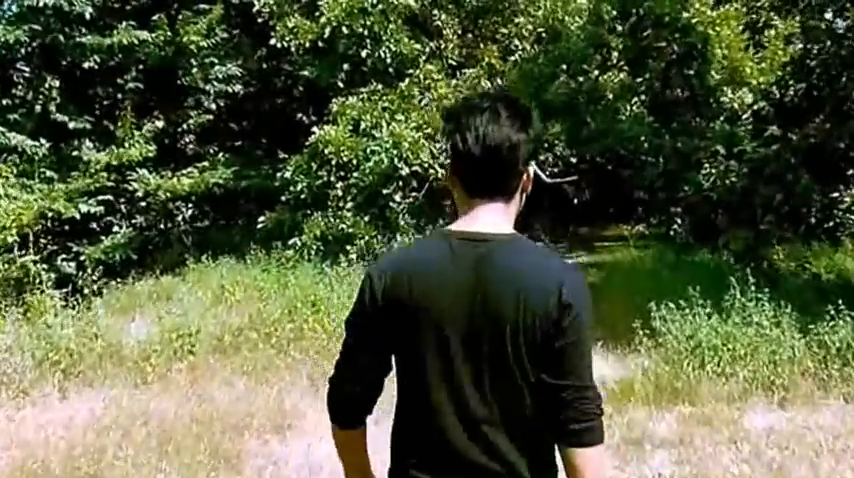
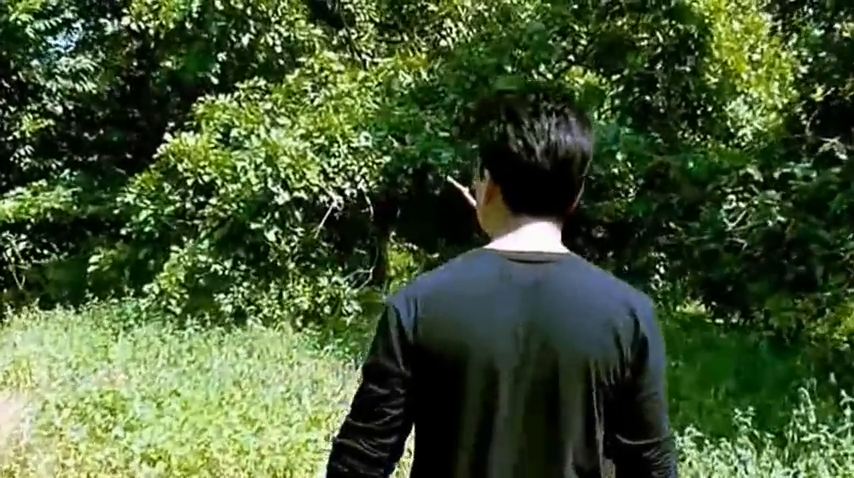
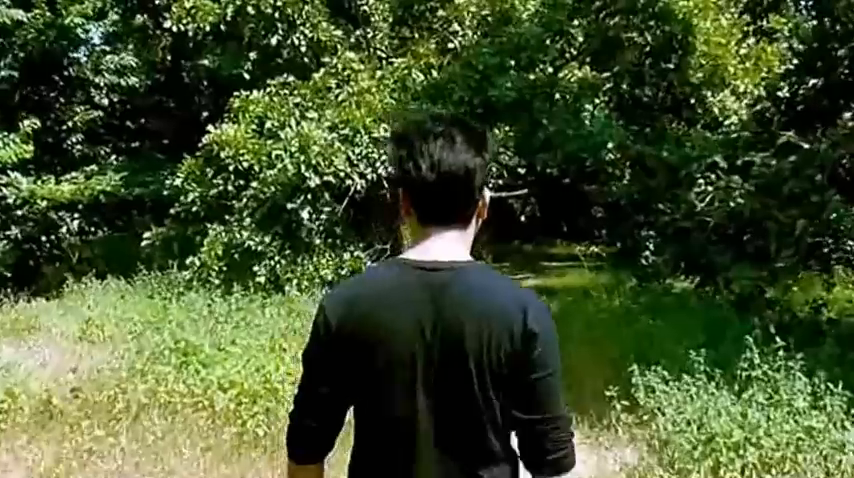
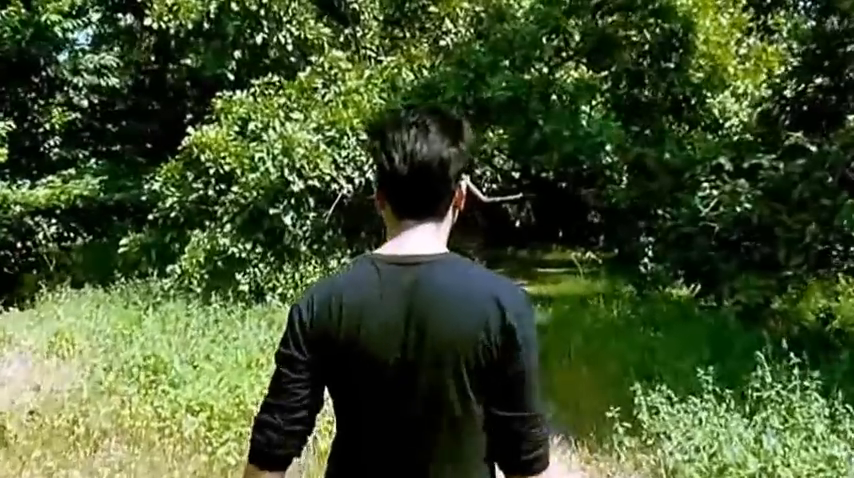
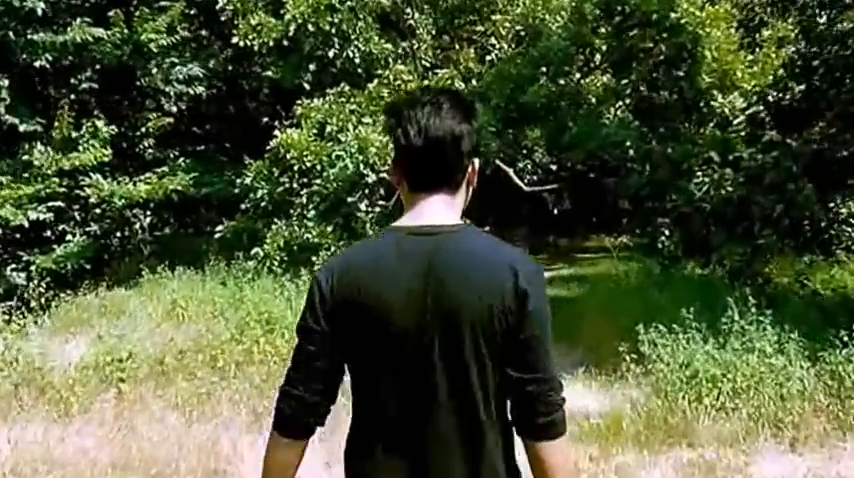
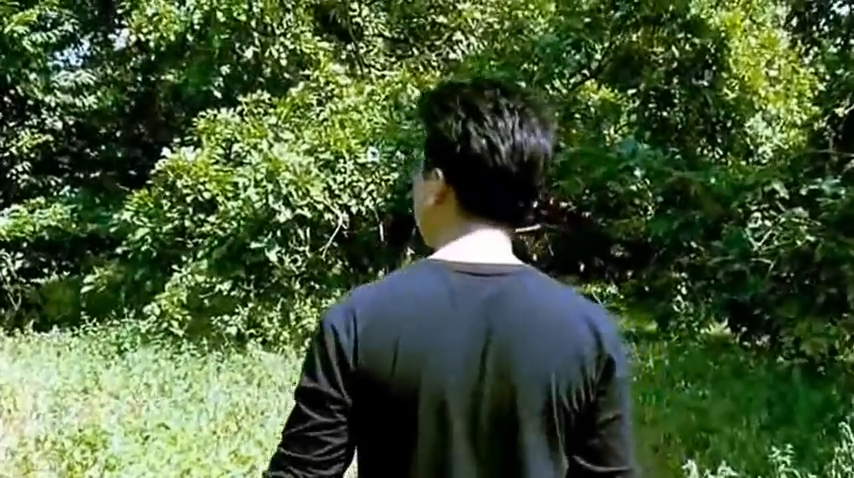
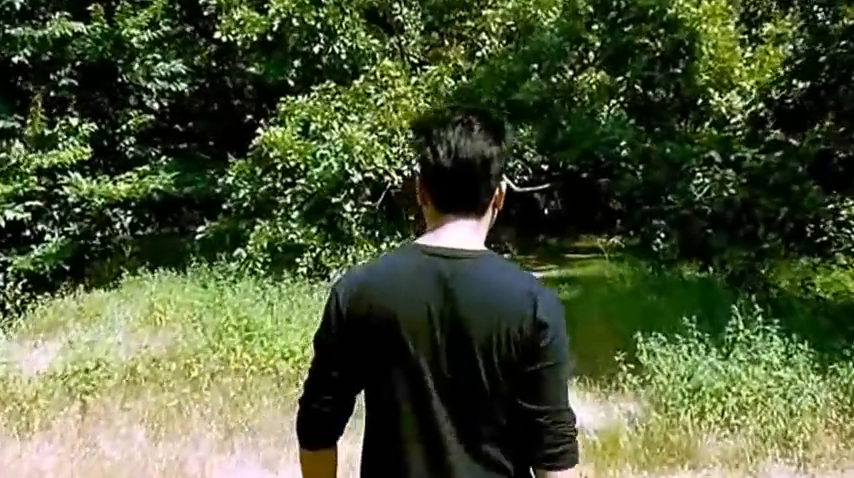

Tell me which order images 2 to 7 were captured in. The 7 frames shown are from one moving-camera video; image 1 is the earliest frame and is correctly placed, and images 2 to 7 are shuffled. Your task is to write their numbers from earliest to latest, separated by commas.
5, 7, 3, 4, 2, 6
